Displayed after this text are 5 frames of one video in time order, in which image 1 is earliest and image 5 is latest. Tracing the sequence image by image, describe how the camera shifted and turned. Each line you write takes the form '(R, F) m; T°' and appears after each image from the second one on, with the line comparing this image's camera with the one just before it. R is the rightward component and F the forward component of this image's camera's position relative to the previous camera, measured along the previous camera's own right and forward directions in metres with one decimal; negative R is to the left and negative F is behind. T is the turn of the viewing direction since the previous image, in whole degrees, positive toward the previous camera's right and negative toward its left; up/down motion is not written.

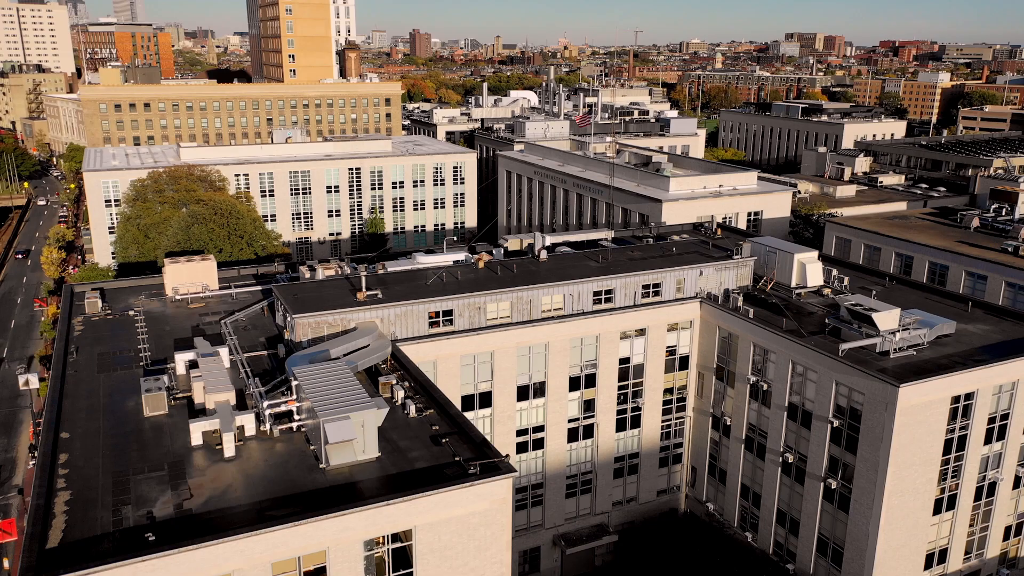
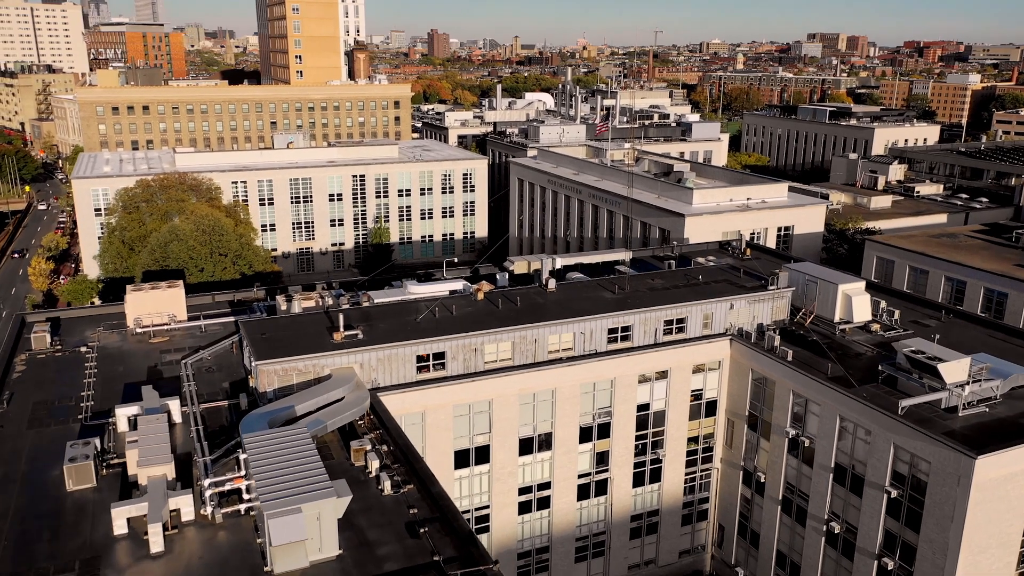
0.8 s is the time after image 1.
(+0.6, +5.2) m; -1°
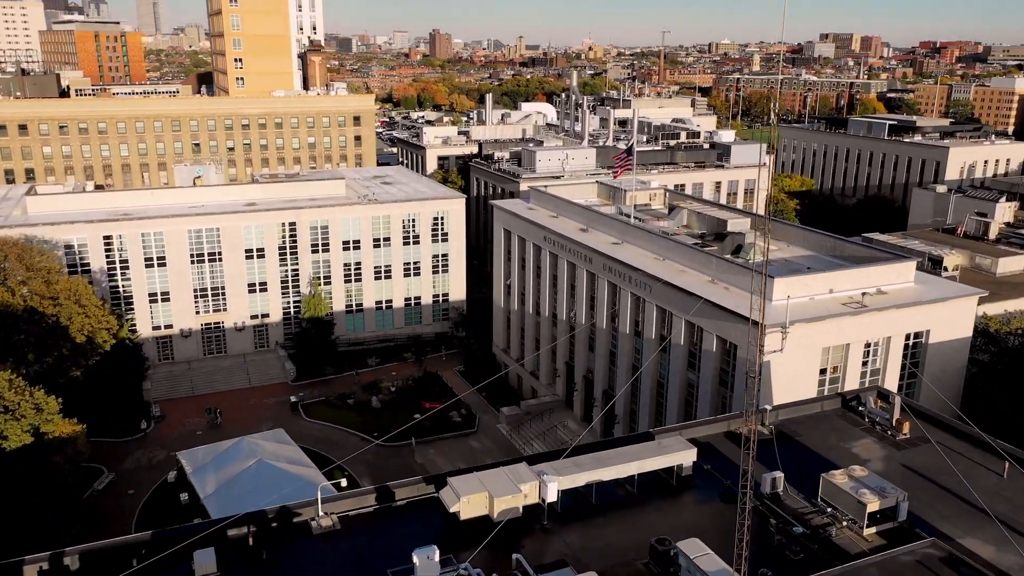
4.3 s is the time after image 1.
(+1.7, +24.6) m; 0°
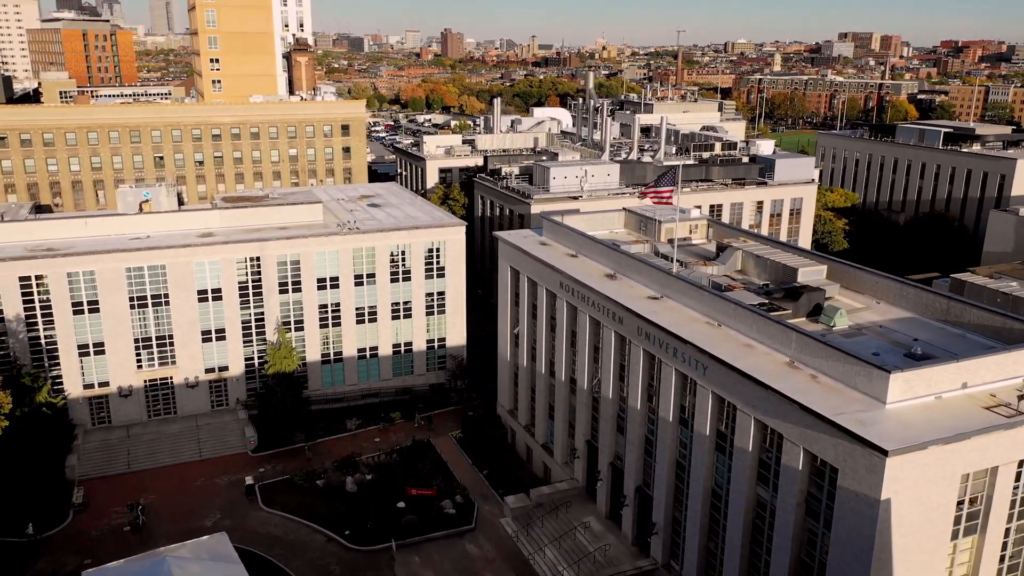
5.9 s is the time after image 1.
(+0.2, +11.9) m; -1°
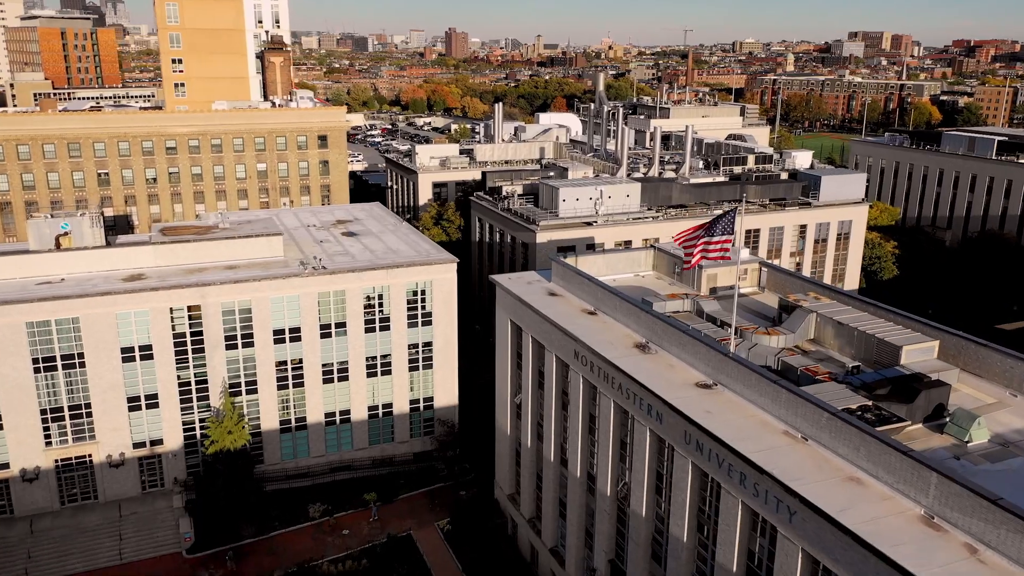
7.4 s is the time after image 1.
(+0.2, +11.0) m; 0°
